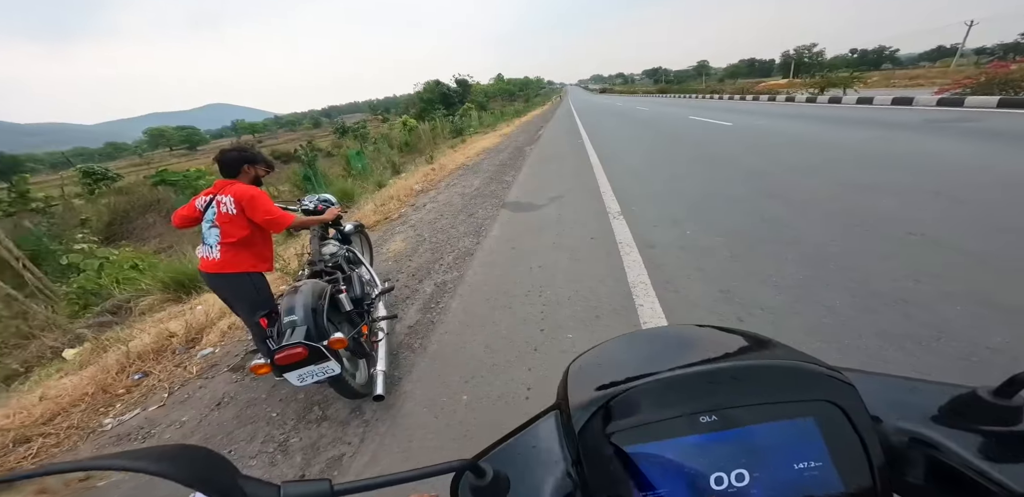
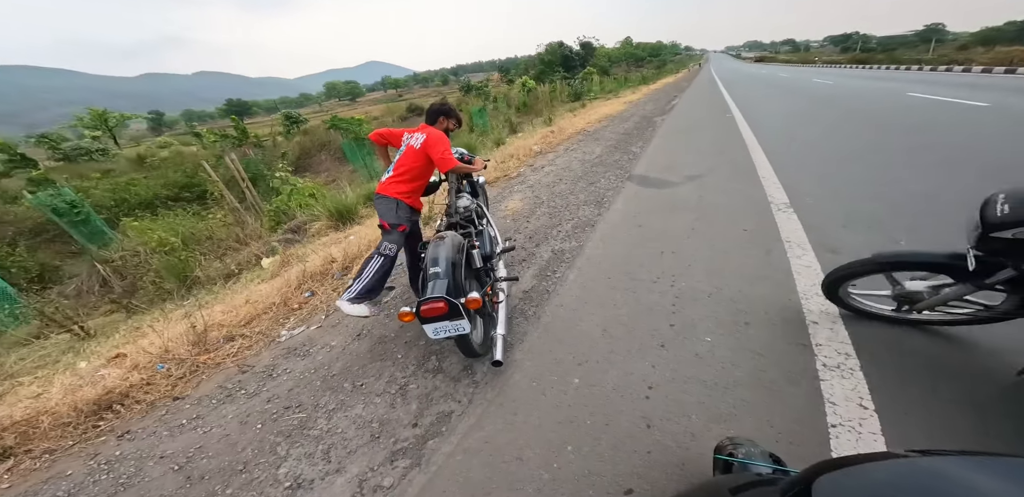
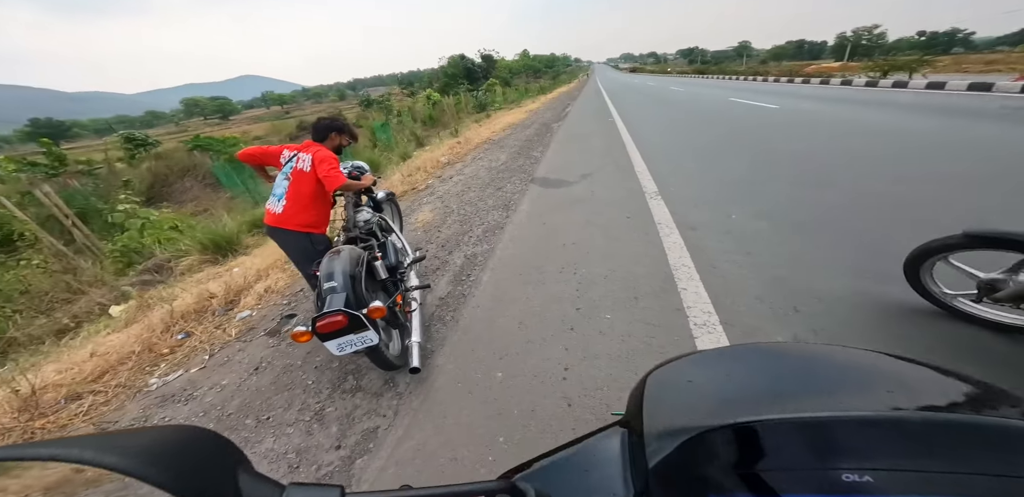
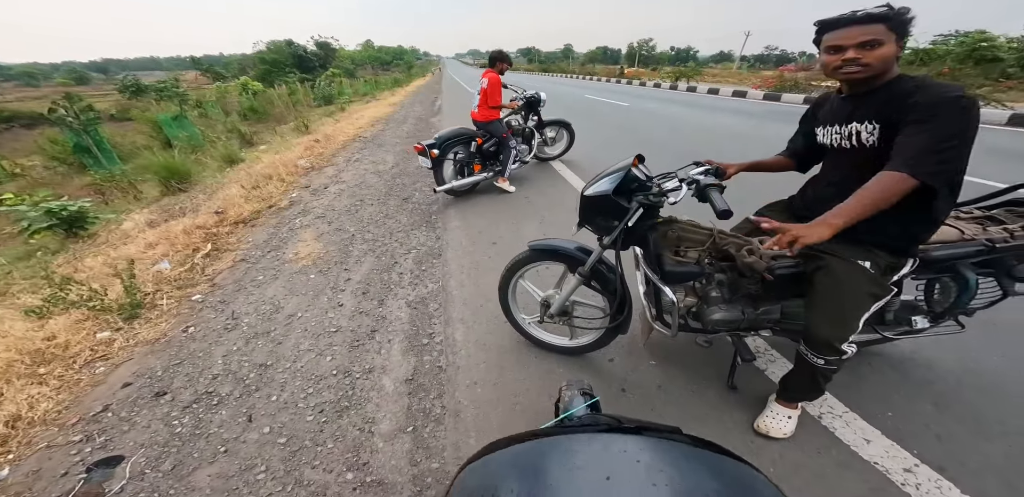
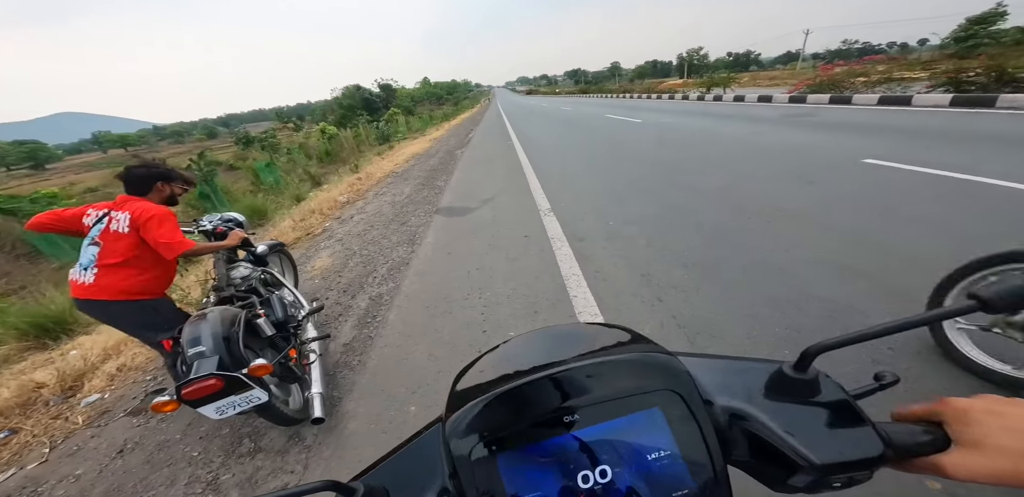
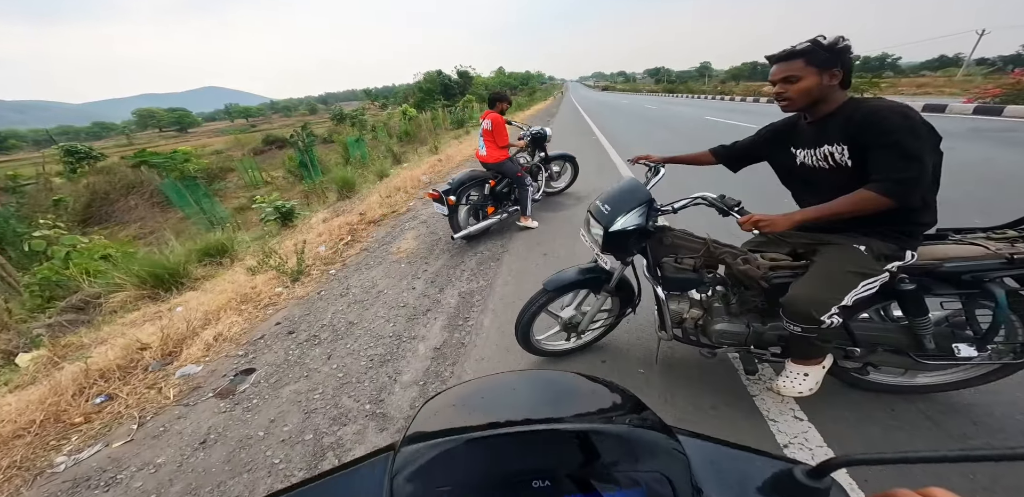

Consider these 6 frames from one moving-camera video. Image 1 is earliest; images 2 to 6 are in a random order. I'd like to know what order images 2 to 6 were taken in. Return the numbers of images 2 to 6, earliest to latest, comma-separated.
5, 3, 2, 6, 4
